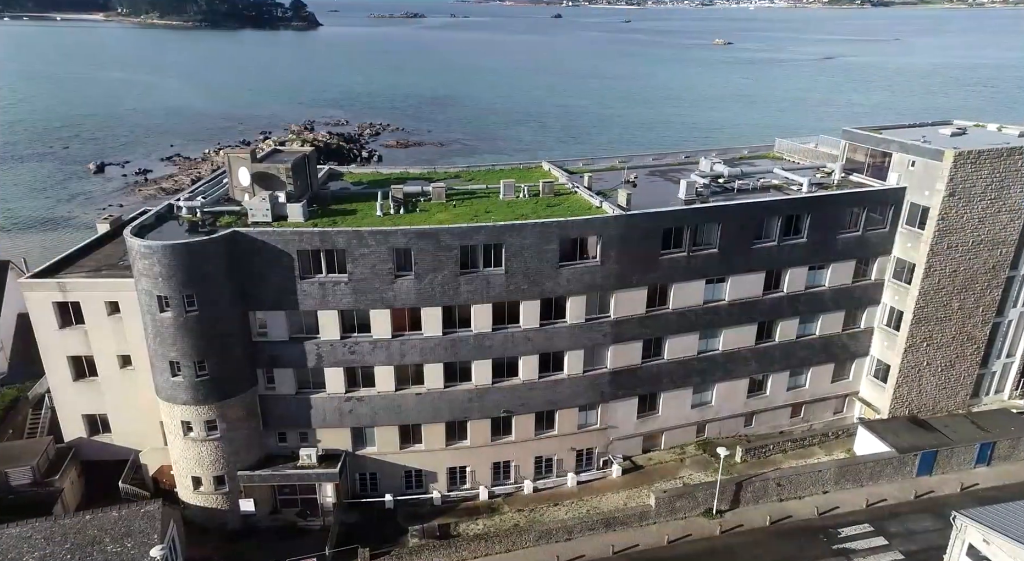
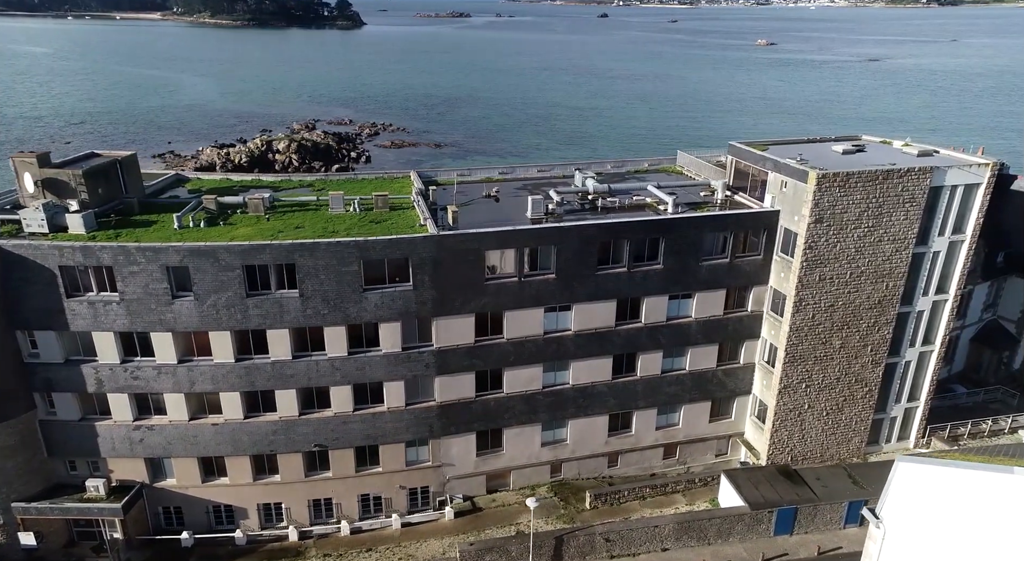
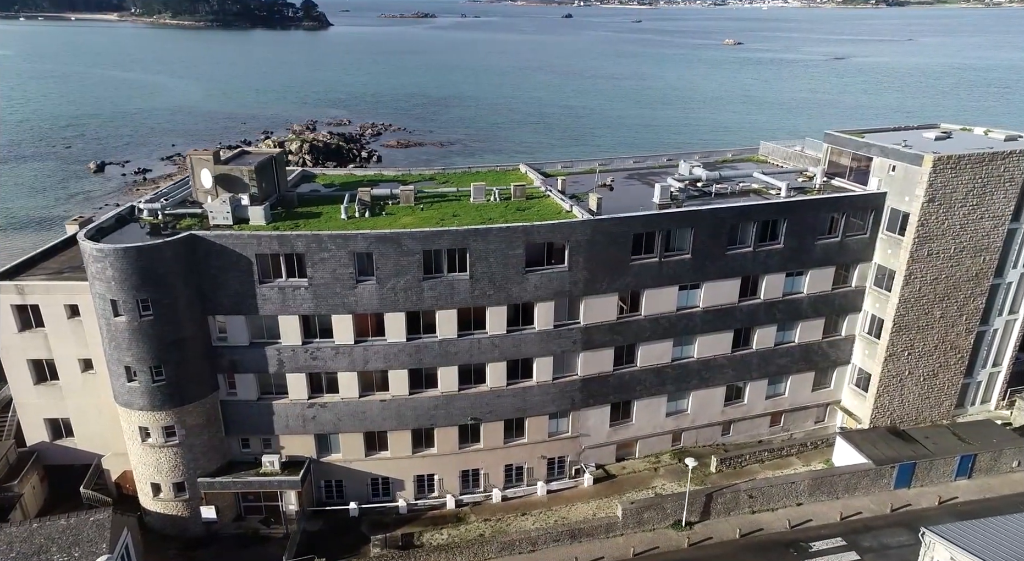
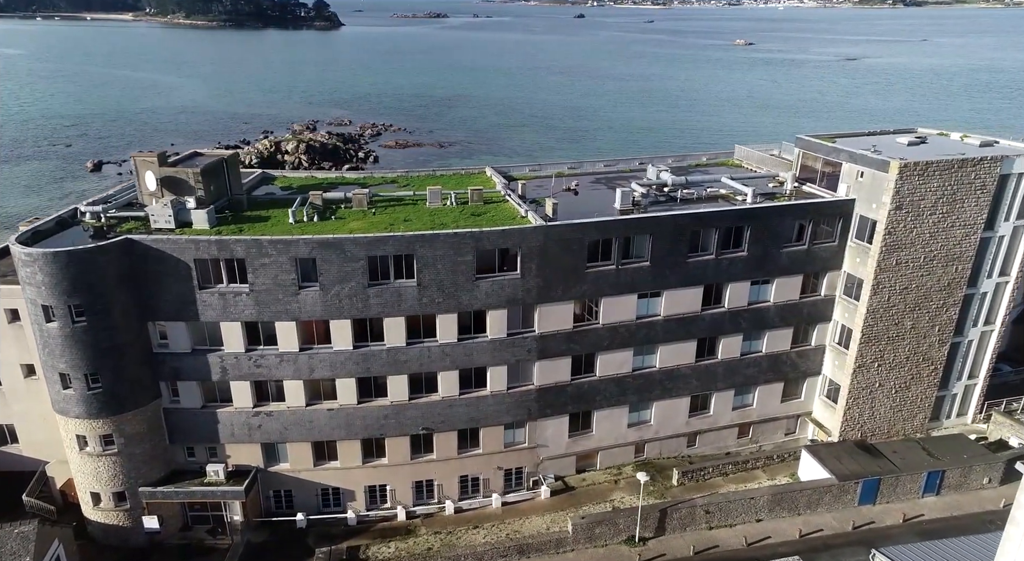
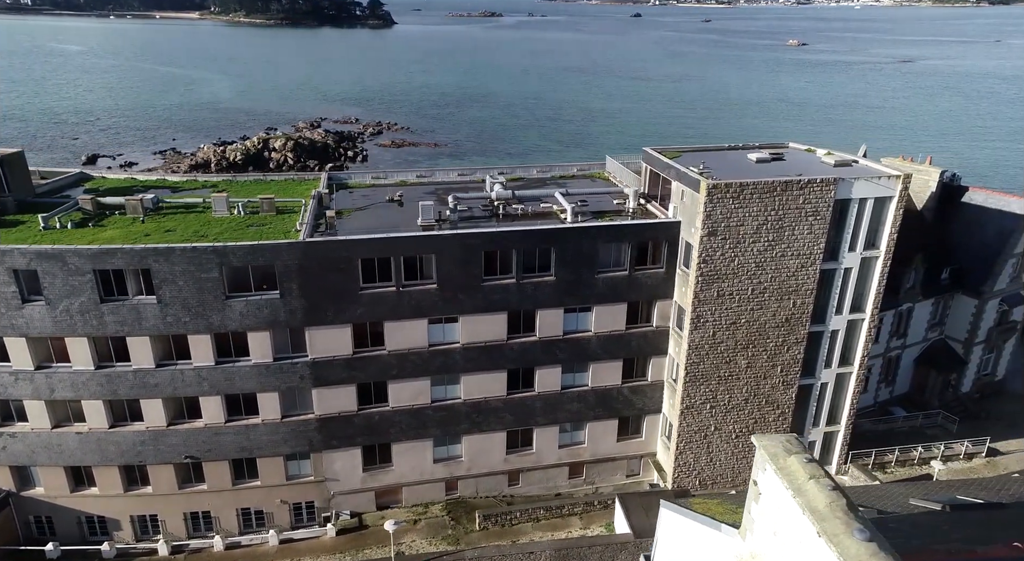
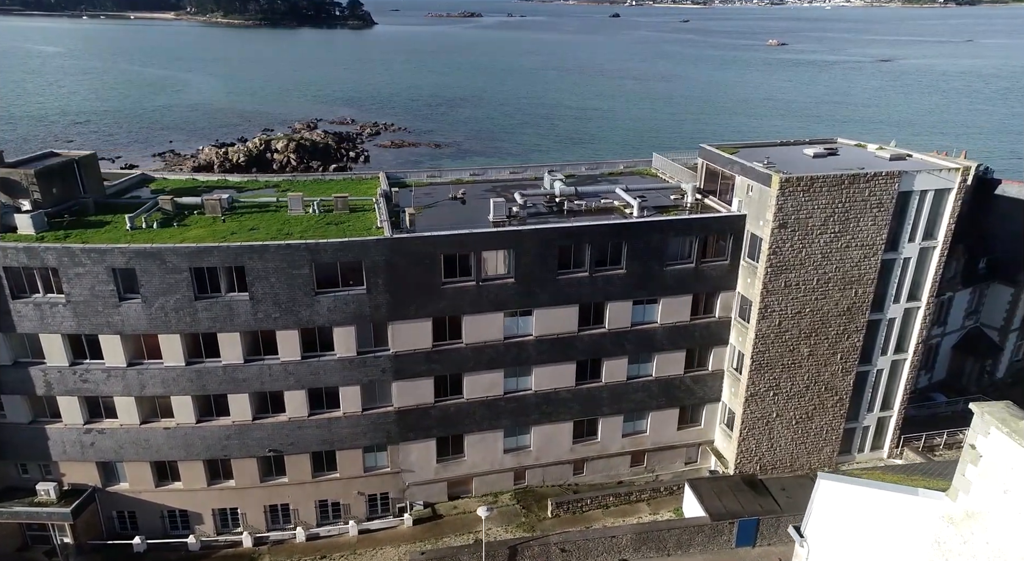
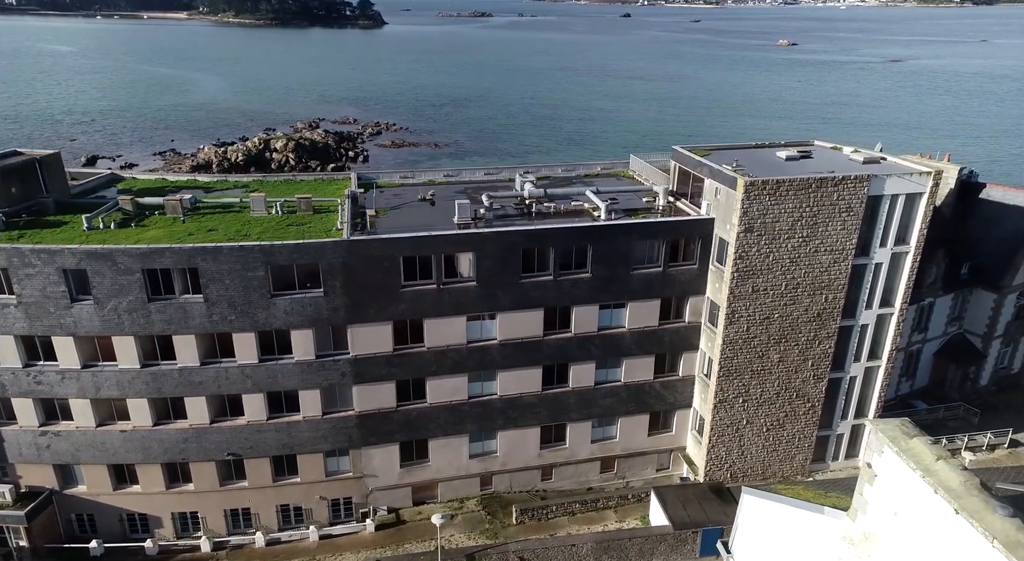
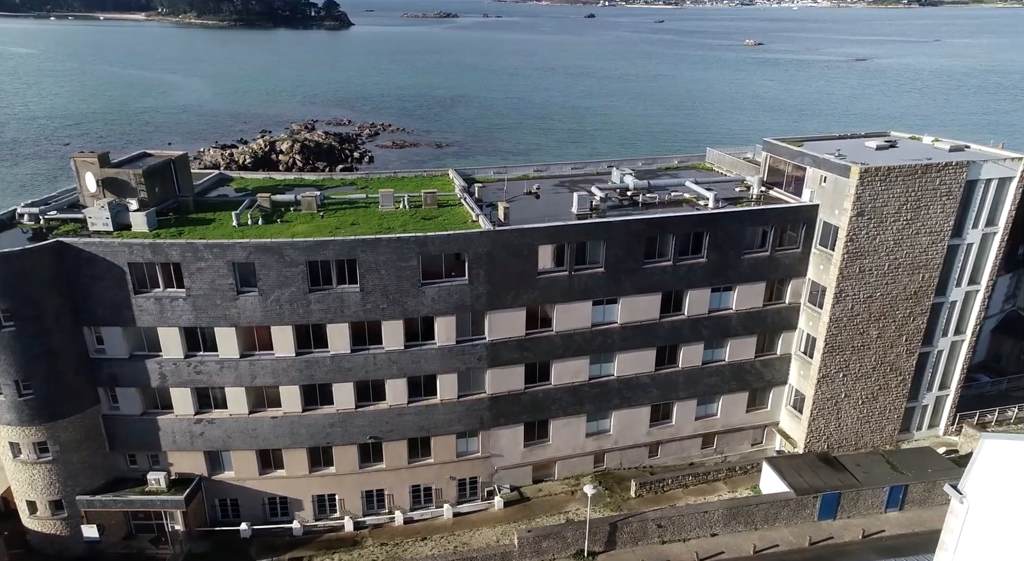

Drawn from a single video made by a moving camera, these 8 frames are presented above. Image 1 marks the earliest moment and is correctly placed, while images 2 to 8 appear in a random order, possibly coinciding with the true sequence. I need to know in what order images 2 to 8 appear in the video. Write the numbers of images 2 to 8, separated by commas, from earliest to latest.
3, 4, 8, 2, 6, 7, 5
